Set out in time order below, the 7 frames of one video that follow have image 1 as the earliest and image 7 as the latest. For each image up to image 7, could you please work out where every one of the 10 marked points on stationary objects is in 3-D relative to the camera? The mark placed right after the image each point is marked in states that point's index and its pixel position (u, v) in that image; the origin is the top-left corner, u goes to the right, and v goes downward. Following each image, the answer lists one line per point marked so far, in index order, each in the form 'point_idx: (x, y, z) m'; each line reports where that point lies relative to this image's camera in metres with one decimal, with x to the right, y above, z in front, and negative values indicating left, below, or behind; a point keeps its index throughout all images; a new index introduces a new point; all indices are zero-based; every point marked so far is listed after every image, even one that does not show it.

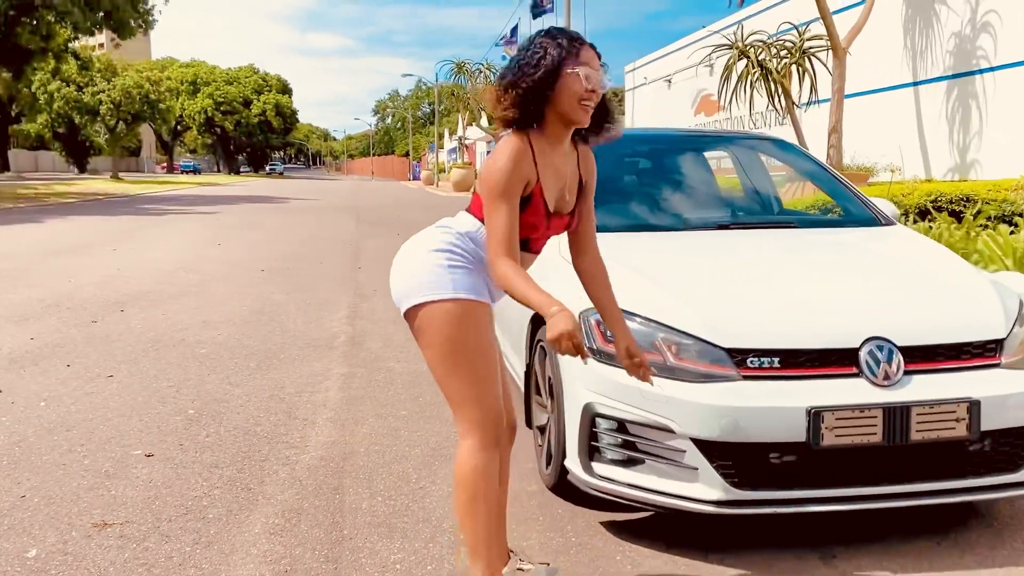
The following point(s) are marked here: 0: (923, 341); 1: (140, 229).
0: (+1.3, -0.2, +2.9) m
1: (-7.3, +1.2, +17.4) m
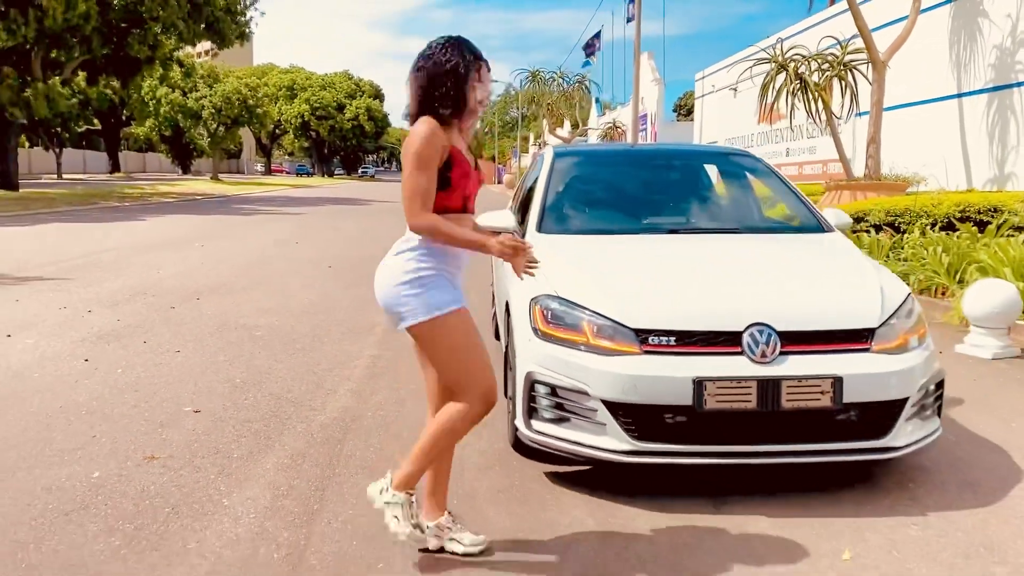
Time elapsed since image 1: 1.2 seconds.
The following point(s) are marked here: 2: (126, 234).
0: (+1.1, -0.1, +3.5) m
1: (-6.0, +1.3, +18.7) m
2: (-7.3, +1.0, +16.7) m
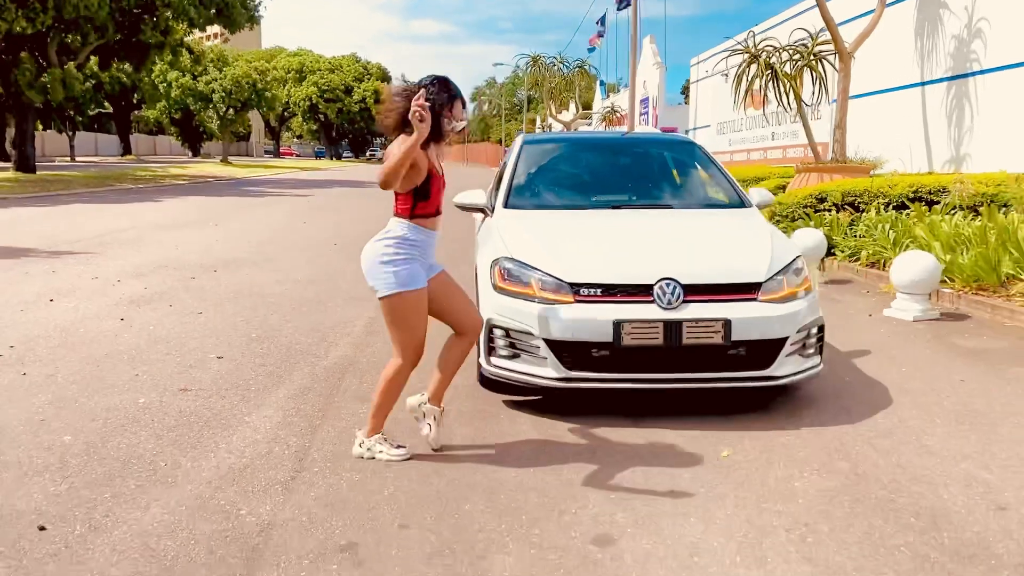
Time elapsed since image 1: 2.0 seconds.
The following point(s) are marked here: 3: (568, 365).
0: (+0.9, 0.0, +4.4) m
1: (-6.0, +1.8, +19.7) m
2: (-7.3, +1.5, +17.7) m
3: (+0.3, -0.4, +4.4) m
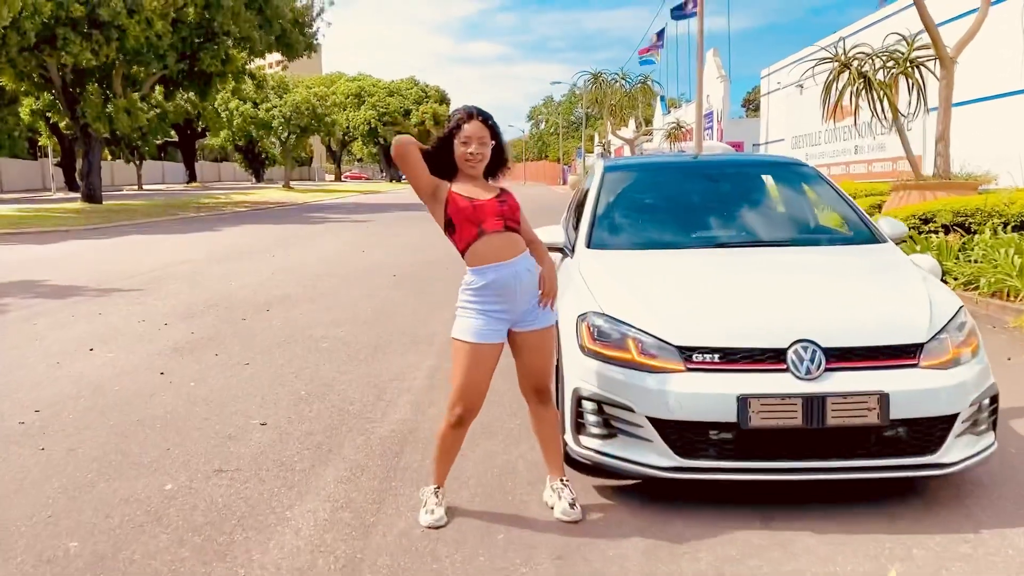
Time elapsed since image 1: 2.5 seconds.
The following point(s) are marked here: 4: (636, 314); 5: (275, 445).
0: (+1.3, -0.2, +3.5) m
1: (-4.6, +1.1, +19.2) m
2: (-6.1, +0.8, +17.3) m
3: (+0.7, -0.6, +3.5) m
4: (+0.5, -0.1, +3.7) m
5: (-1.2, -0.8, +4.6) m
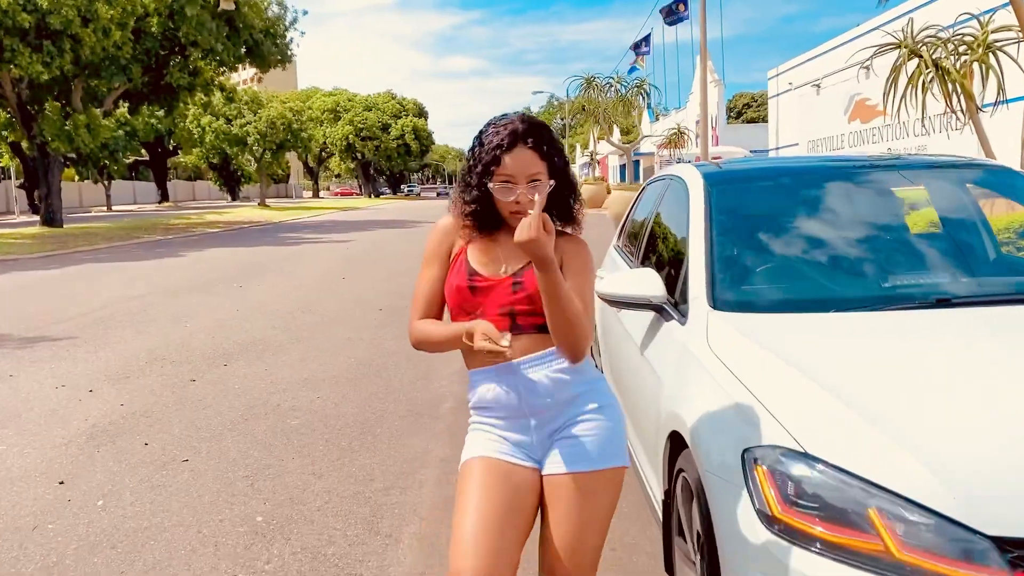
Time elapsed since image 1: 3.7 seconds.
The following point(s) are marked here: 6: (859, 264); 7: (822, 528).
0: (+1.6, -0.5, +1.7) m
1: (-4.7, +0.5, +17.3) m
2: (-6.1, +0.2, +15.4) m
3: (+1.0, -0.9, +1.7) m
4: (+0.8, -0.4, +1.9) m
5: (-1.0, -1.1, +2.8) m
6: (+1.4, +0.1, +3.4) m
7: (+0.7, -0.5, +1.9) m
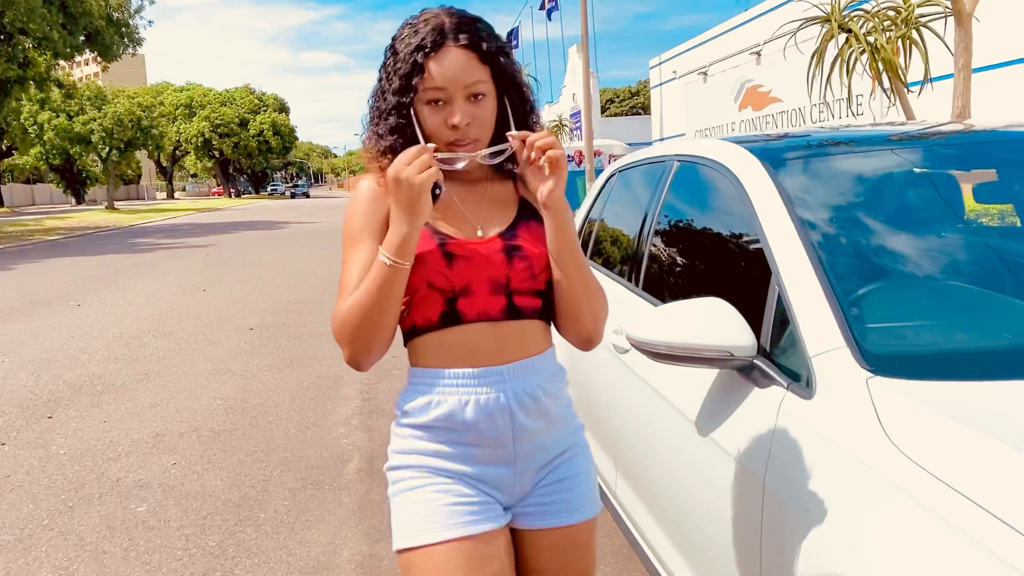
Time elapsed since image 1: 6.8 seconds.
0: (+1.8, -0.5, +0.6) m
1: (-6.7, +0.3, +15.2) m
2: (-7.9, -0.1, +13.1) m
3: (+1.2, -1.0, +0.6) m
4: (+1.0, -0.5, +0.8) m
5: (-0.9, -1.3, +1.4) m
6: (+1.3, 0.0, +2.4) m
7: (+0.9, -0.6, +0.7) m
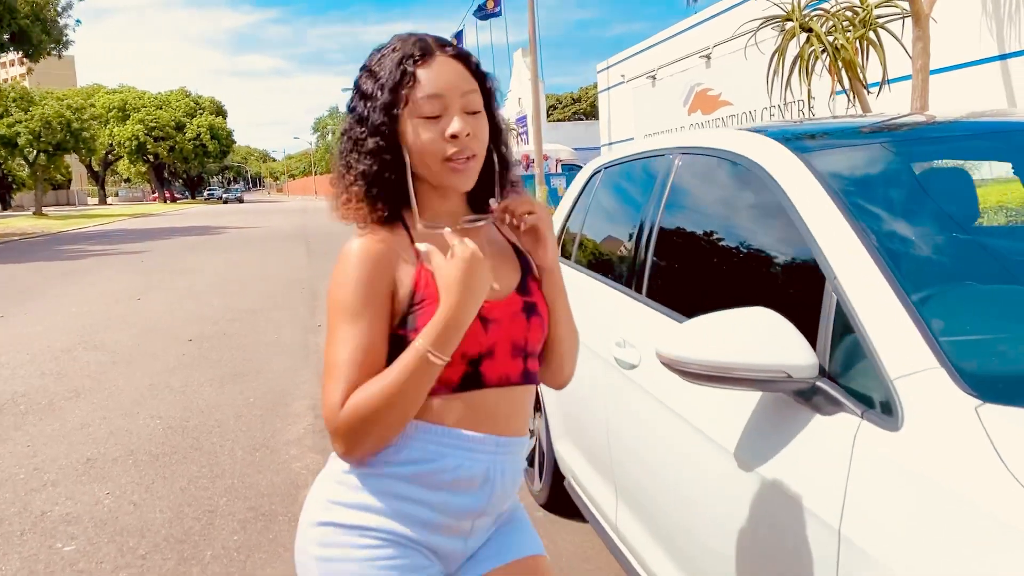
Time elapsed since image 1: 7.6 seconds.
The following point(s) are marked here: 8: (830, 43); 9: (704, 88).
0: (+1.9, -0.5, +0.4) m
1: (-7.6, +0.1, +14.4) m
2: (-8.5, -0.2, +12.2) m
3: (+1.3, -1.0, +0.3) m
4: (+1.1, -0.5, +0.5) m
5: (-0.8, -1.3, +1.0) m
6: (+1.3, 0.0, +2.1) m
7: (+1.0, -0.6, +0.4) m
8: (+3.0, +2.3, +8.3) m
9: (+3.4, +3.5, +15.6) m
